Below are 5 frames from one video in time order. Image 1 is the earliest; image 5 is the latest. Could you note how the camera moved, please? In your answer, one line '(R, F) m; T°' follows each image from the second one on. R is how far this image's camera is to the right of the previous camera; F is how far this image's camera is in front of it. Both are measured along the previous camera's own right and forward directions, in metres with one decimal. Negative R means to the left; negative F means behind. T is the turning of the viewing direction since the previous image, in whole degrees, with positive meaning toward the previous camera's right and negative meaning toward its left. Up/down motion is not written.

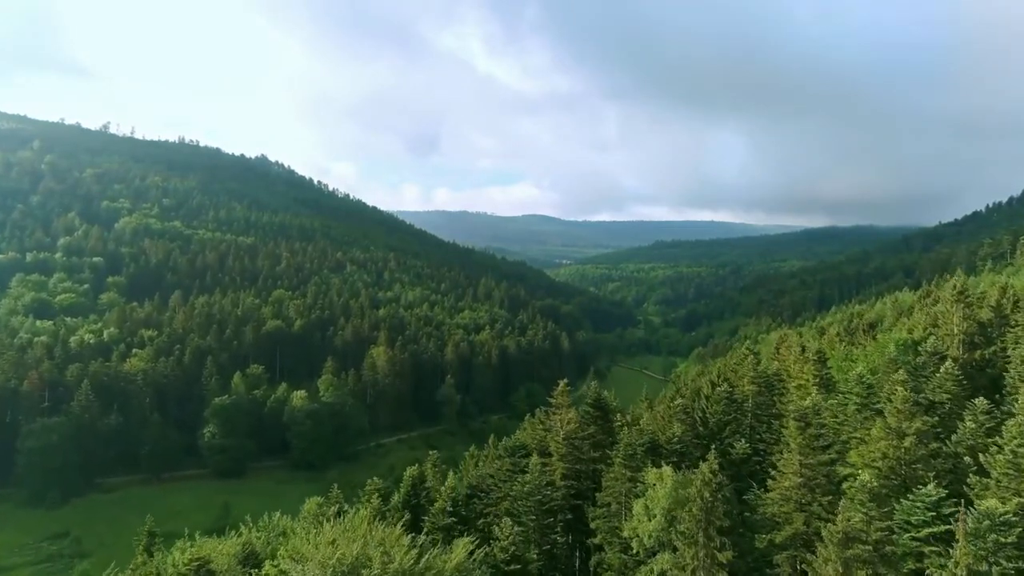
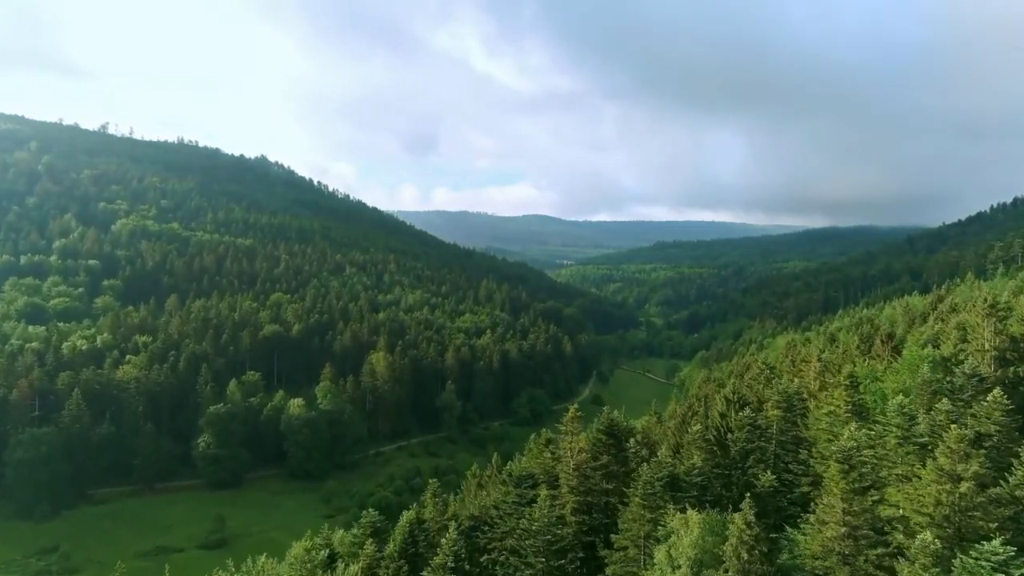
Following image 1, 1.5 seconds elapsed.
(-0.2, +2.0) m; 0°
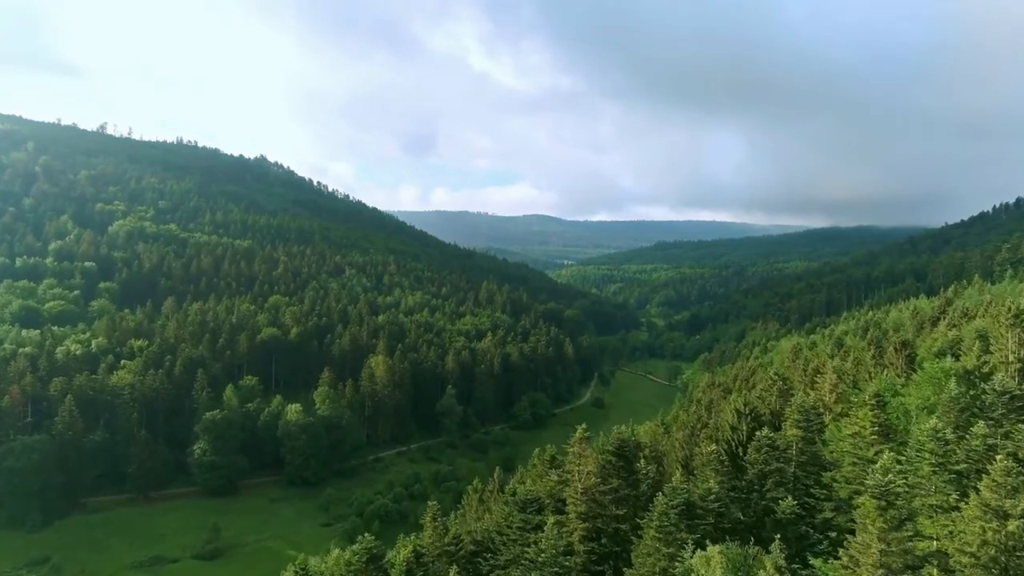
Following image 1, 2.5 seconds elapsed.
(-0.1, +1.5) m; 0°
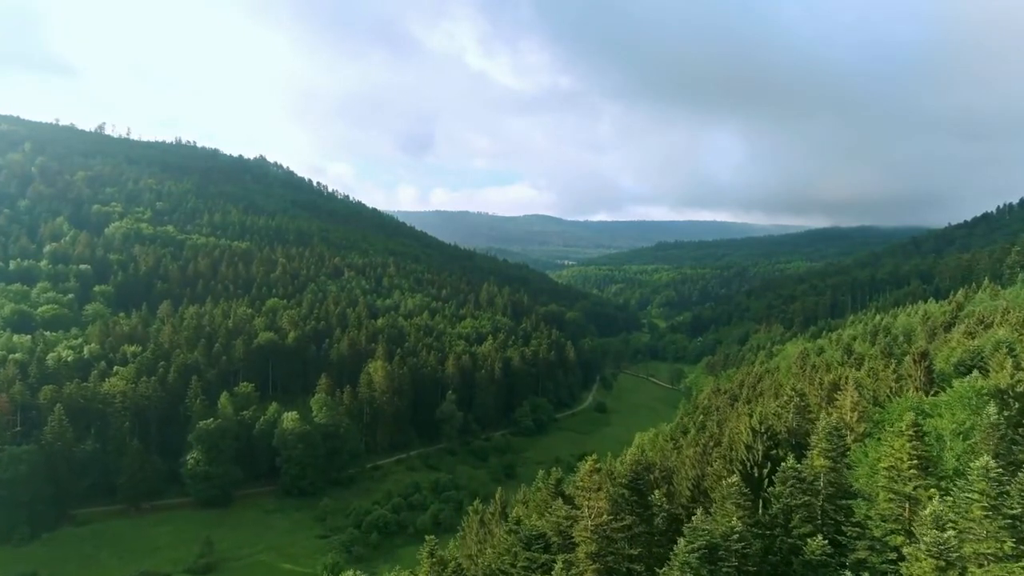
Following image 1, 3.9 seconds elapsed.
(-0.1, +1.9) m; 0°
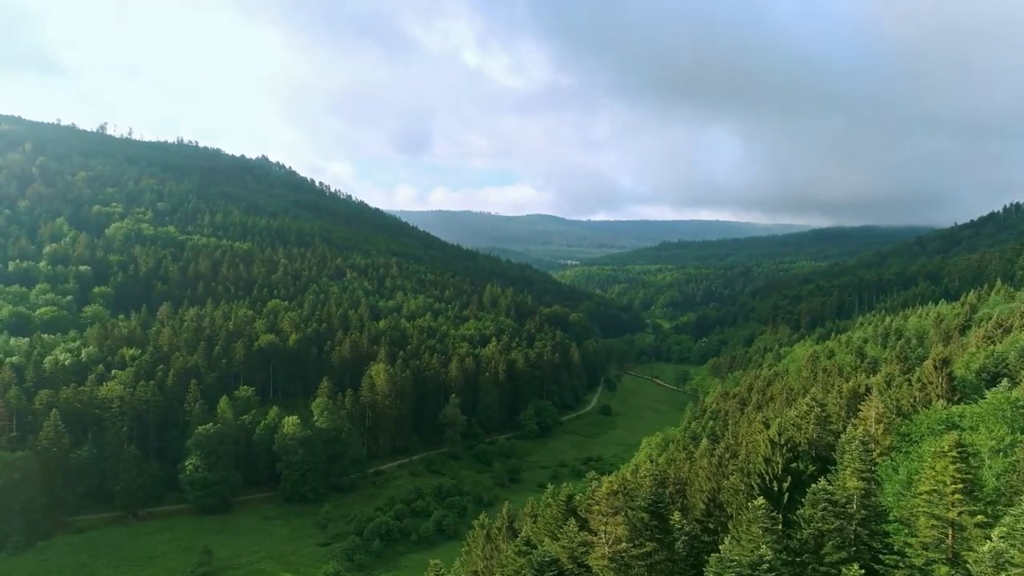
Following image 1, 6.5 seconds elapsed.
(-0.3, +1.5) m; 0°
